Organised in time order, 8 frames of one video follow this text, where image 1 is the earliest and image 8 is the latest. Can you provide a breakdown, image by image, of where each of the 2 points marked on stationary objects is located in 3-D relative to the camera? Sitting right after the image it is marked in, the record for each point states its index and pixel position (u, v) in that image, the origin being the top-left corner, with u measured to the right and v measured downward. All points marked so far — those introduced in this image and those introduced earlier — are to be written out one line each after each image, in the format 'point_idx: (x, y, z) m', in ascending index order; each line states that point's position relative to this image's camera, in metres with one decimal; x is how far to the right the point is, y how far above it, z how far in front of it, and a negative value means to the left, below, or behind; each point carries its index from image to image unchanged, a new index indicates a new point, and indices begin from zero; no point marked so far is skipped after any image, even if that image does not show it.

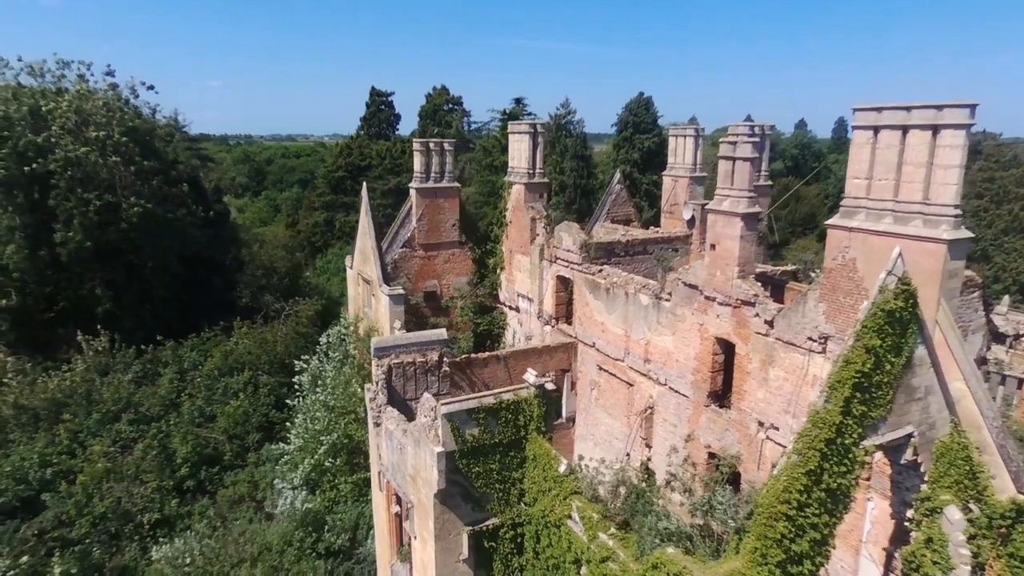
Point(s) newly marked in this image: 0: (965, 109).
0: (+5.2, +2.1, +7.3) m
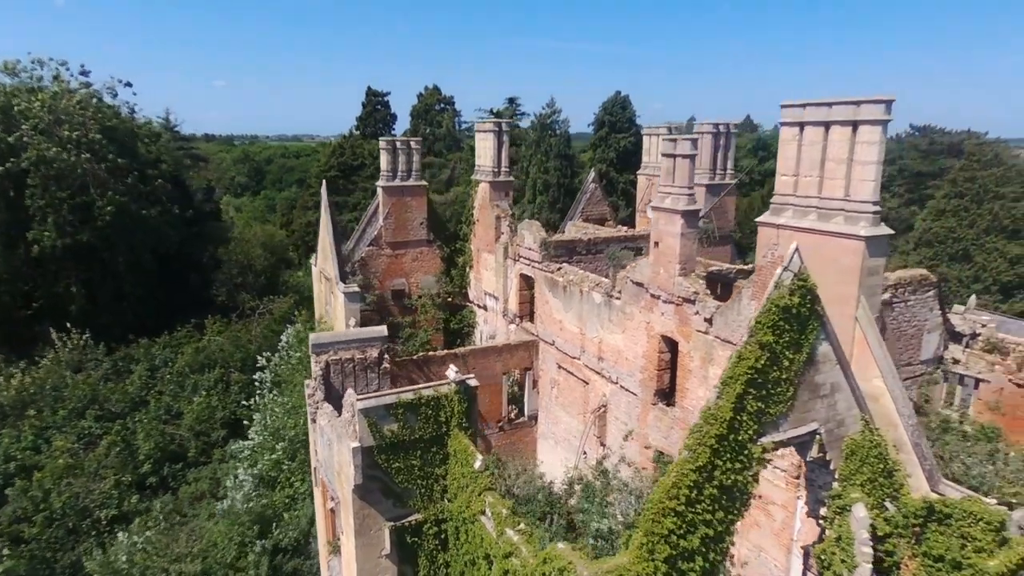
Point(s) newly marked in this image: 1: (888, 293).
0: (+4.2, +2.1, +7.3) m
1: (+7.1, -0.1, +11.8) m
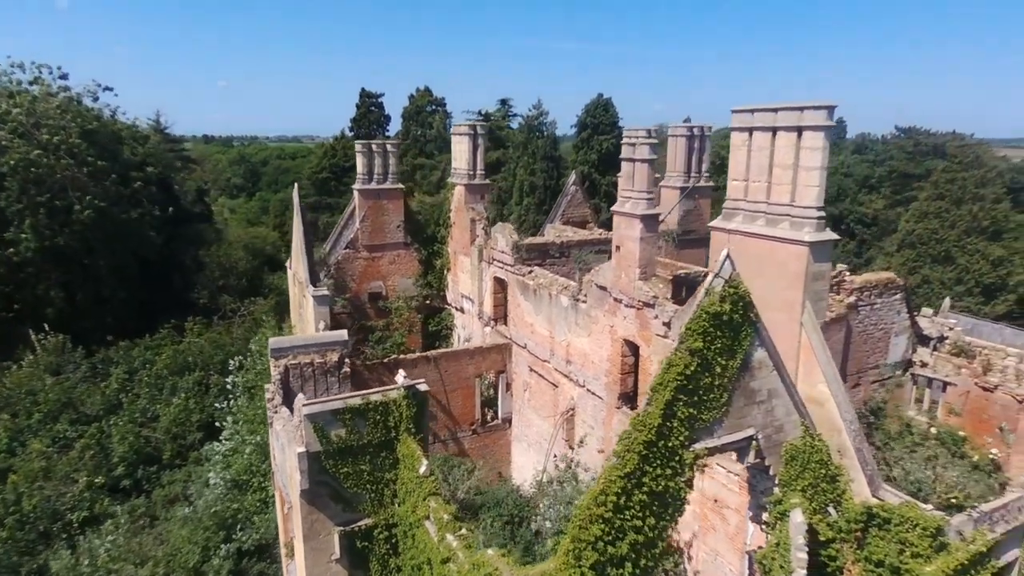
0: (+3.6, +2.0, +7.3) m
1: (+6.4, -0.2, +11.9) m
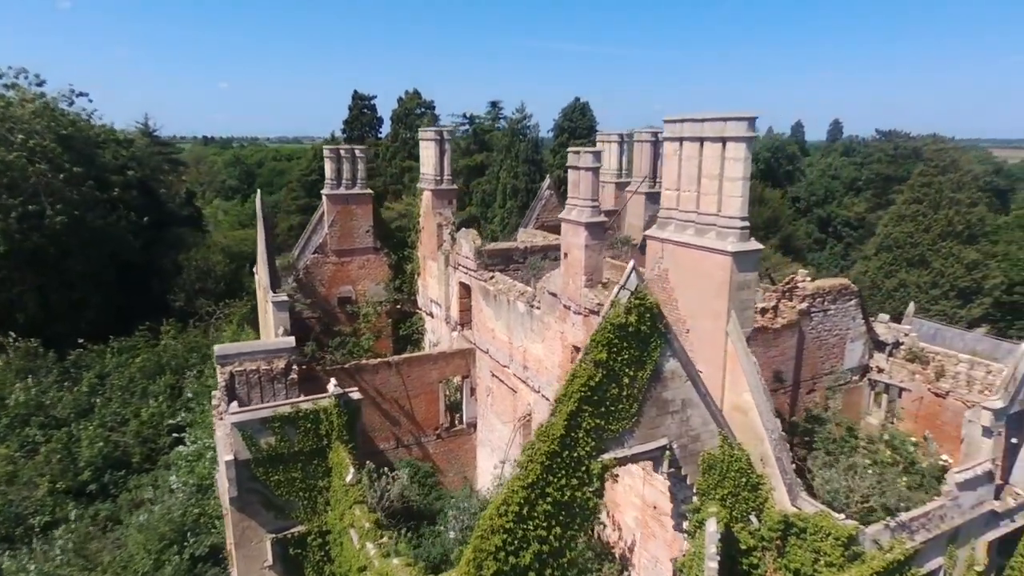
0: (+2.7, +1.9, +7.3) m
1: (+5.5, -0.3, +11.9) m
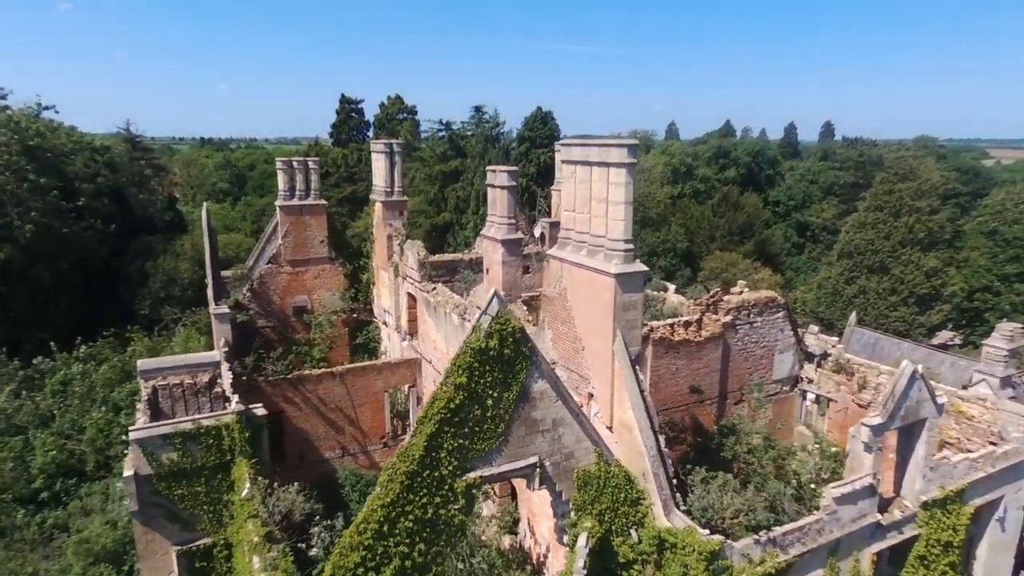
0: (+1.3, +1.7, +7.6) m
1: (+4.2, -0.5, +12.1) m
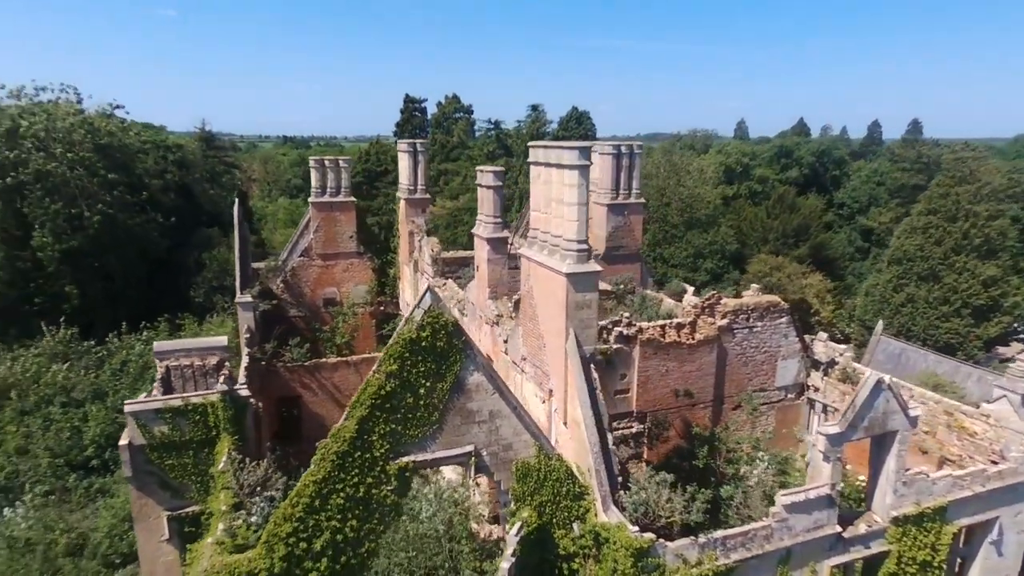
0: (+0.8, +1.7, +7.7) m
1: (+4.1, -0.6, +12.0) m
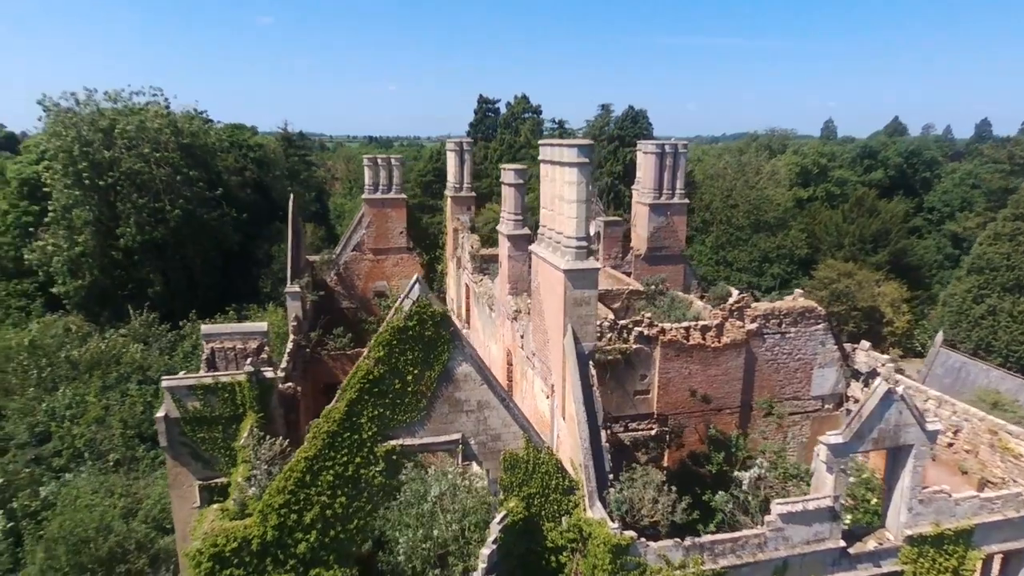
0: (+0.8, +1.7, +7.8) m
1: (+4.5, -0.7, +11.6) m
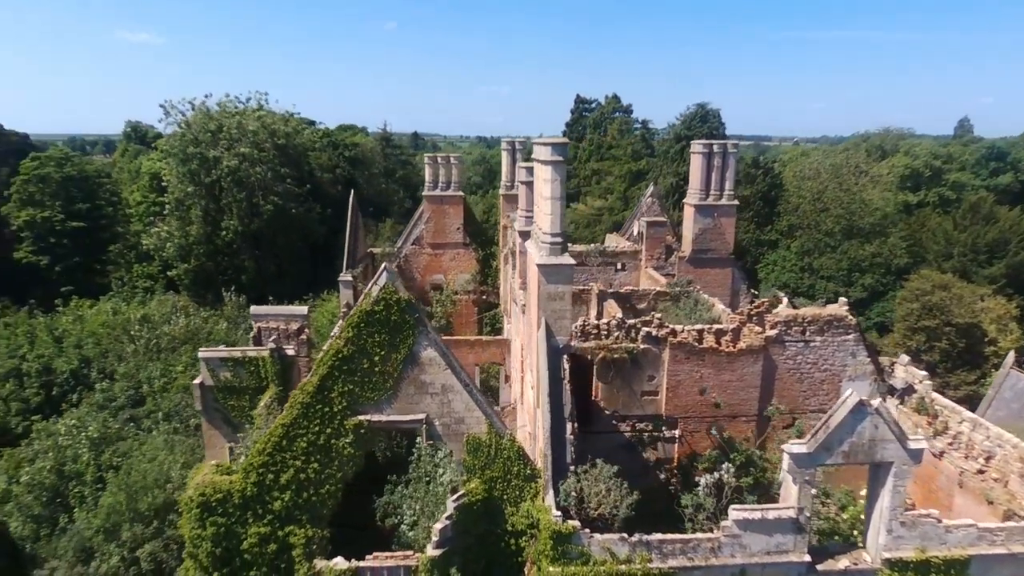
0: (+0.5, +1.8, +8.1) m
1: (+4.7, -0.7, +11.2) m
